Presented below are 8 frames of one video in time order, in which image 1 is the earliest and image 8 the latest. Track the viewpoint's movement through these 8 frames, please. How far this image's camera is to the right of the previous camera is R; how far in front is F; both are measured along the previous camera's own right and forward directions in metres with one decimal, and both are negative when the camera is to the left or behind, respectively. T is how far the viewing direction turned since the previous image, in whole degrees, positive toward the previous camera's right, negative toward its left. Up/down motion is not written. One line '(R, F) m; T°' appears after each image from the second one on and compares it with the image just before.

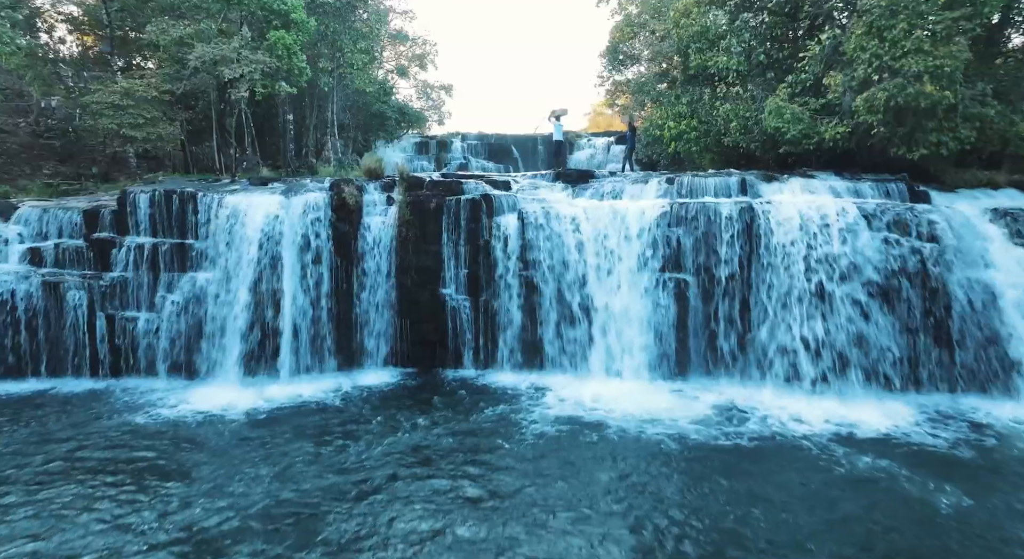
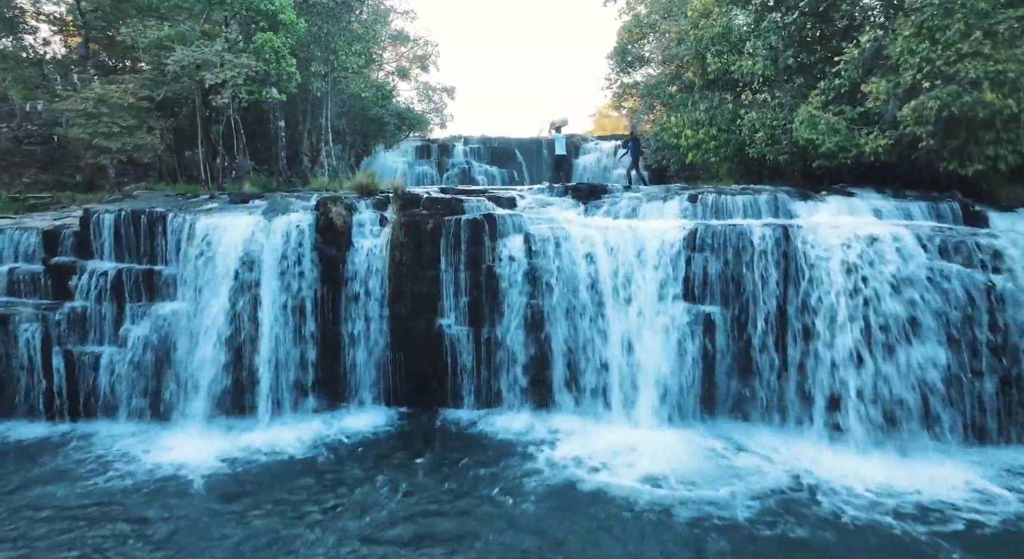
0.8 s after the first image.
(0.0, +1.2) m; 0°
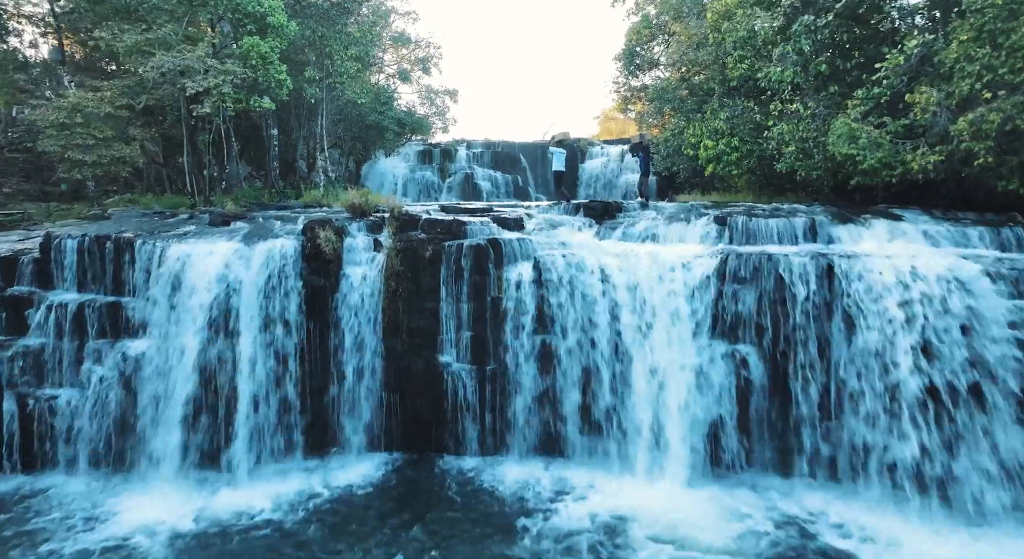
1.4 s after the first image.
(-0.1, +1.1) m; 0°
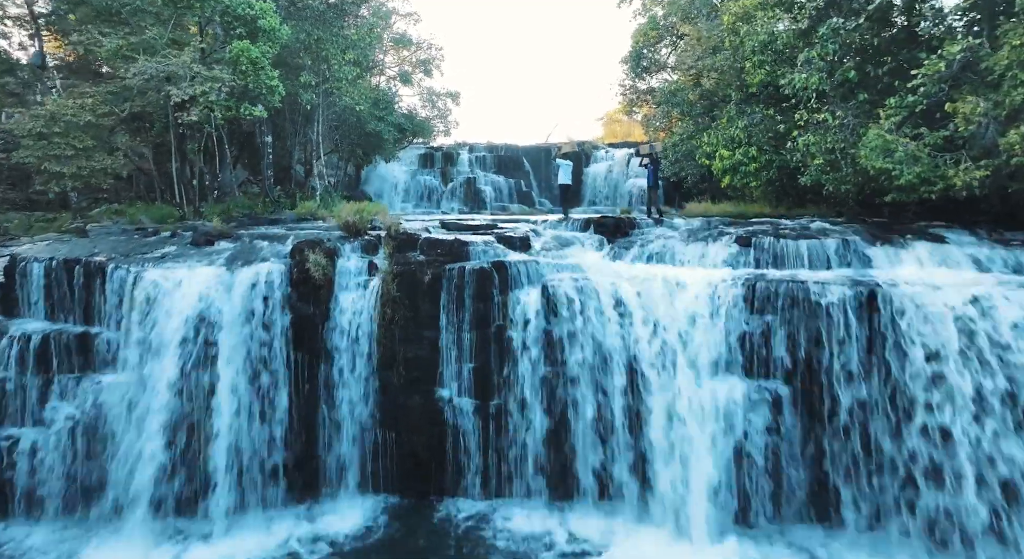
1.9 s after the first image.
(-0.1, +0.8) m; 0°
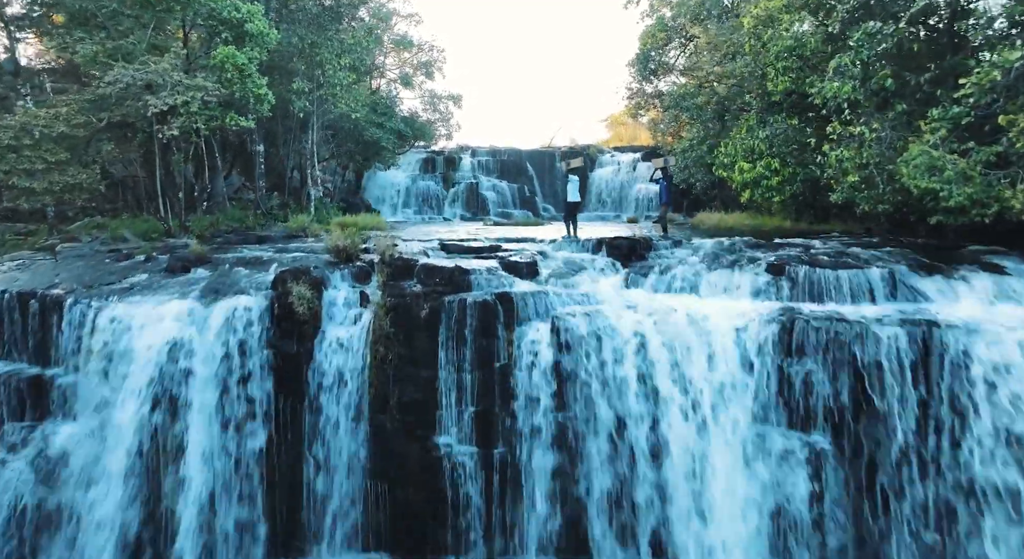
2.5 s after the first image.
(-0.1, +0.9) m; 0°
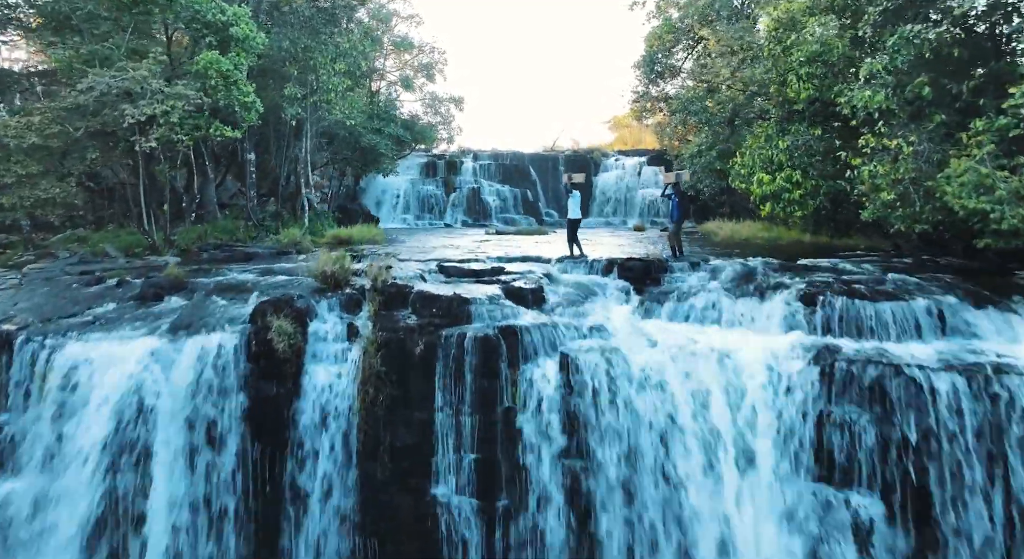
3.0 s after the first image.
(0.0, +0.8) m; 0°
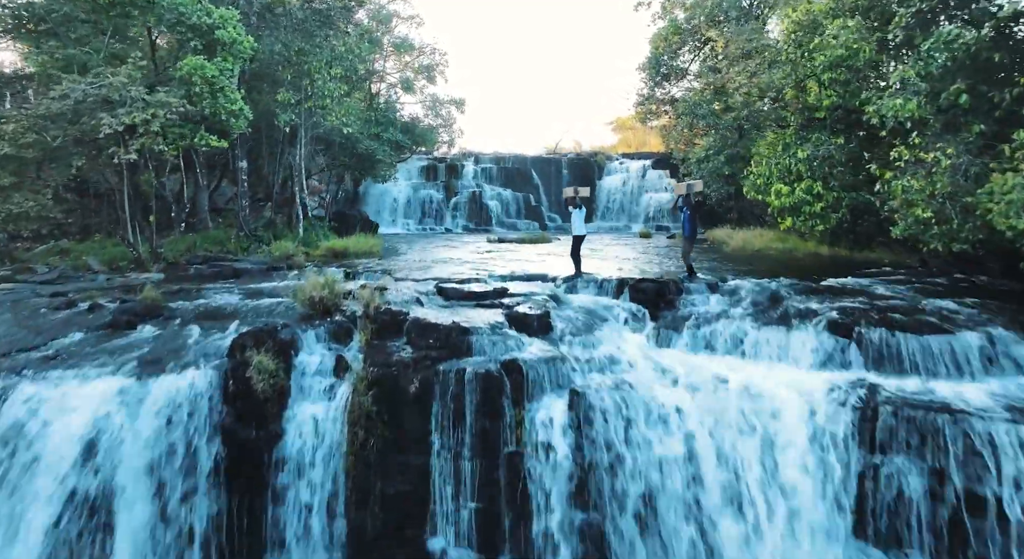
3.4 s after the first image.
(0.0, +0.7) m; 0°
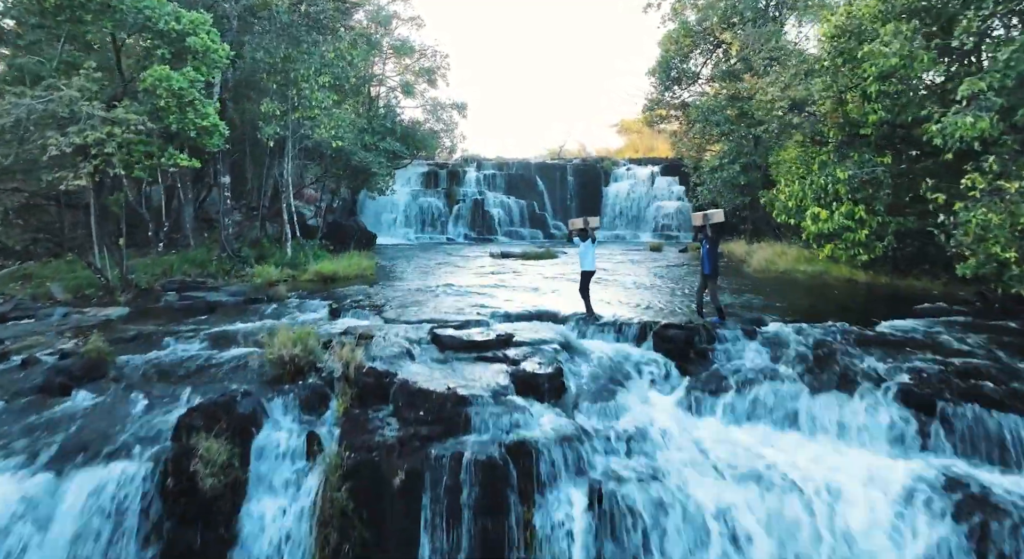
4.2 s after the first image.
(0.0, +1.2) m; 0°
